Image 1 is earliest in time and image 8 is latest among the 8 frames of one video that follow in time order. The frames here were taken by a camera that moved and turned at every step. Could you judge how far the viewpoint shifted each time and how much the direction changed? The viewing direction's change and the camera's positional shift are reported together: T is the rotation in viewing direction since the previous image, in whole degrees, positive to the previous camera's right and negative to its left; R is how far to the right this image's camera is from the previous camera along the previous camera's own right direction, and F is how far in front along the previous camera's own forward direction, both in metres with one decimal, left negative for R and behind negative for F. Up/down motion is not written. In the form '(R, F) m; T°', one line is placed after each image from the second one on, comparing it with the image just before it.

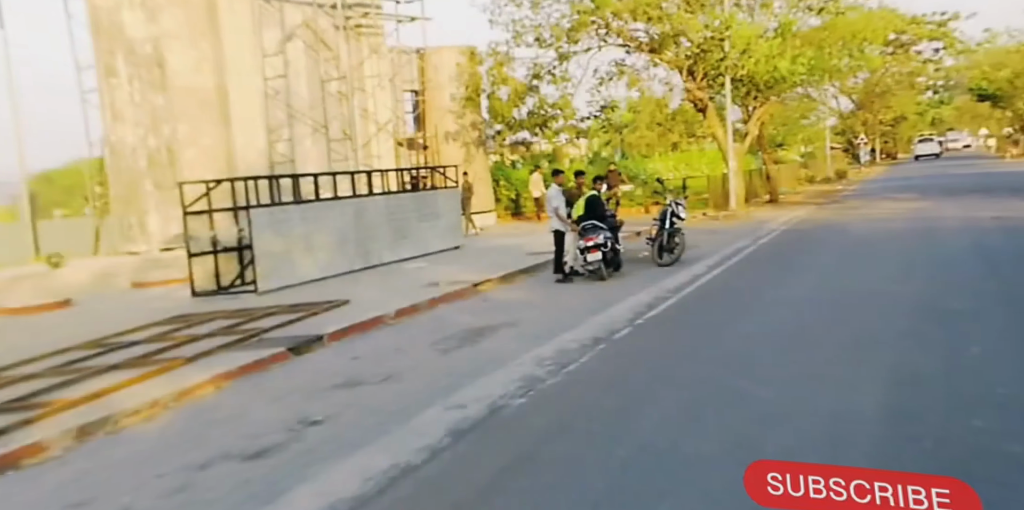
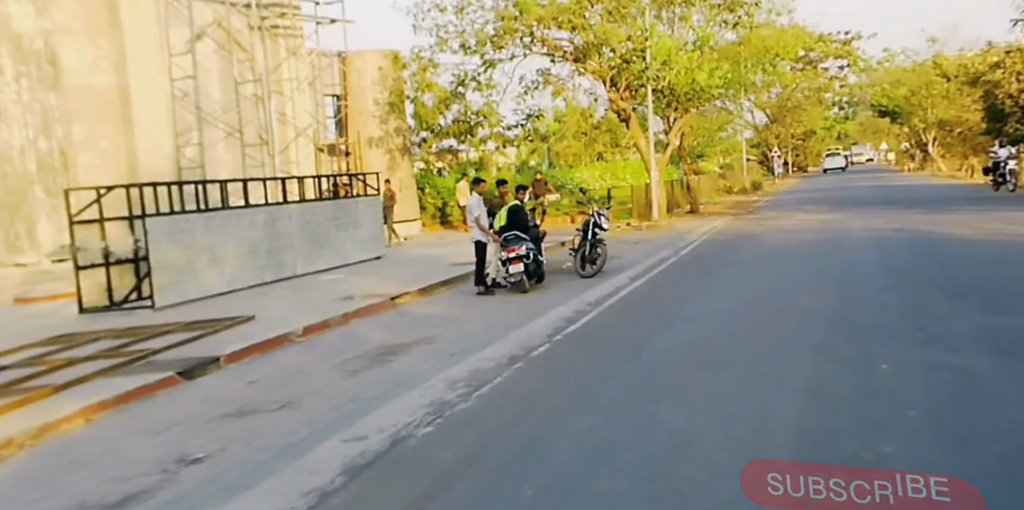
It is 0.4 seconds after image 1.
(+0.2, +0.3) m; +6°
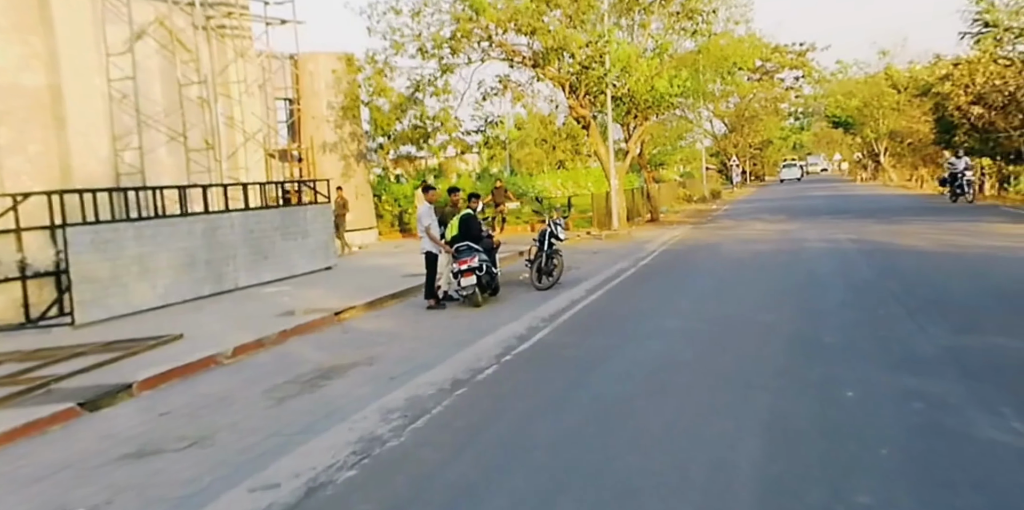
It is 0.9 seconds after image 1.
(+0.2, +0.6) m; +3°
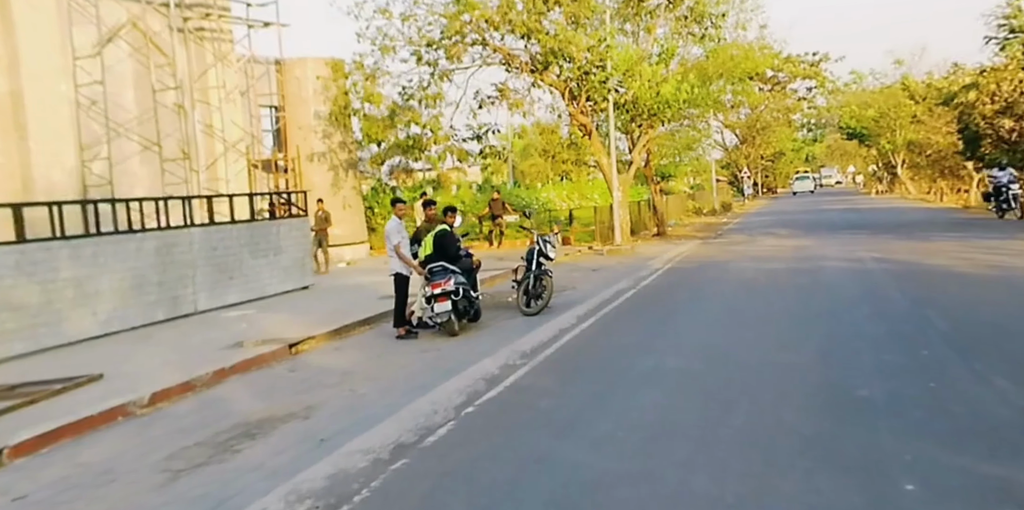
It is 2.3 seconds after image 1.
(+0.4, +1.5) m; -1°
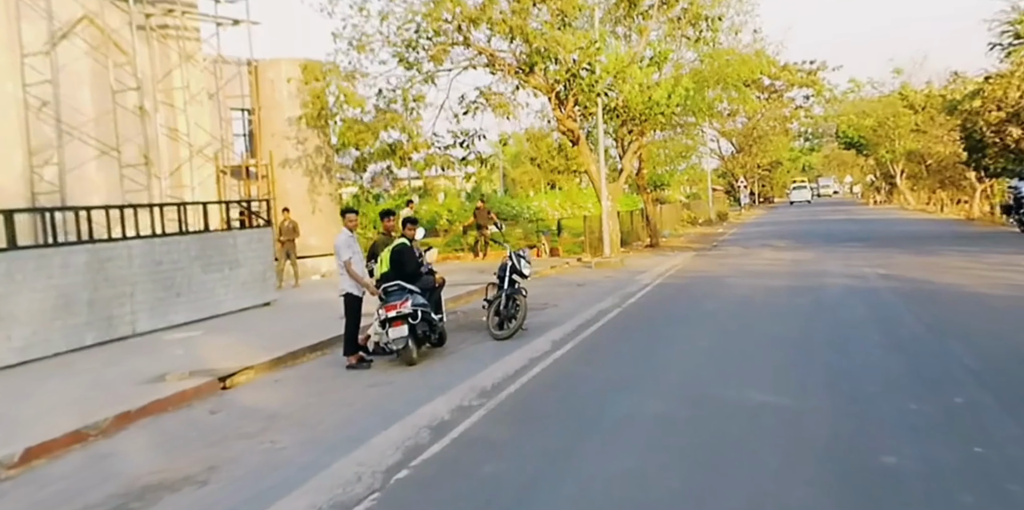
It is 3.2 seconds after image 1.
(+0.4, +1.3) m; 0°
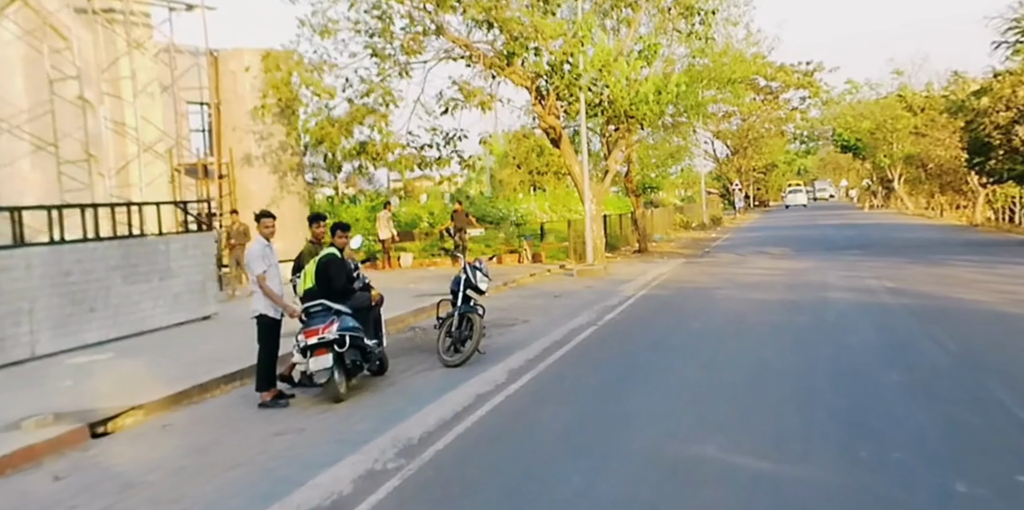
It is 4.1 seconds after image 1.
(+0.5, +1.6) m; 0°
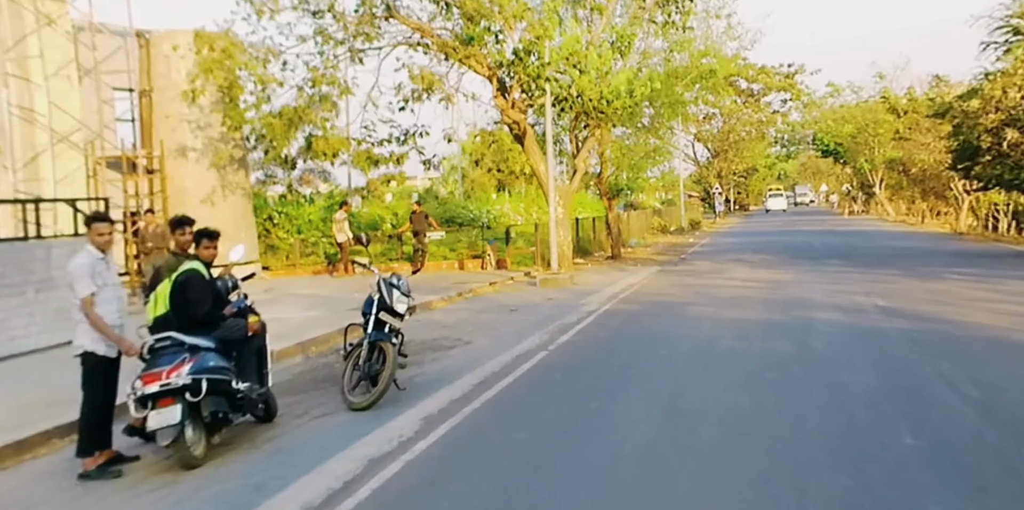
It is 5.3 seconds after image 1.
(+0.6, +1.8) m; +2°
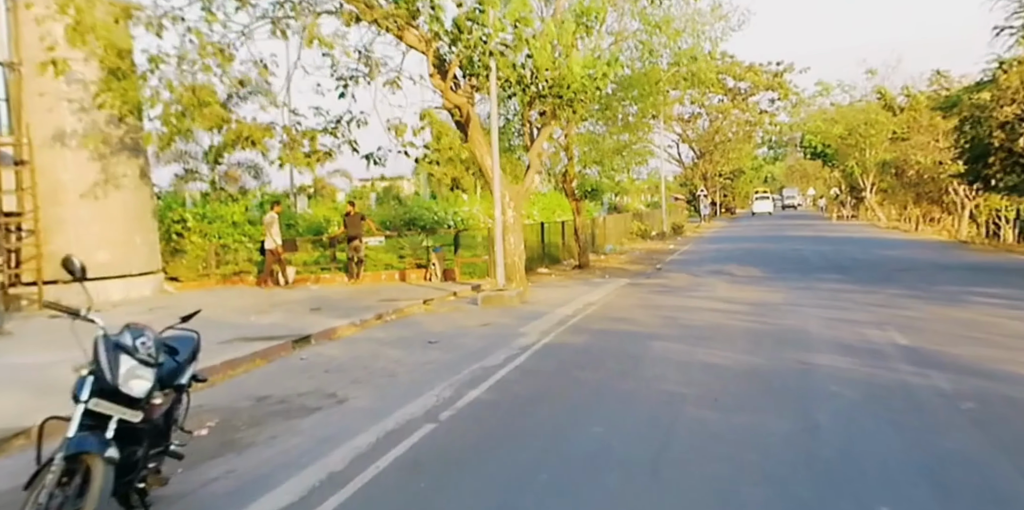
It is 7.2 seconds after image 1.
(+1.1, +3.2) m; +1°
